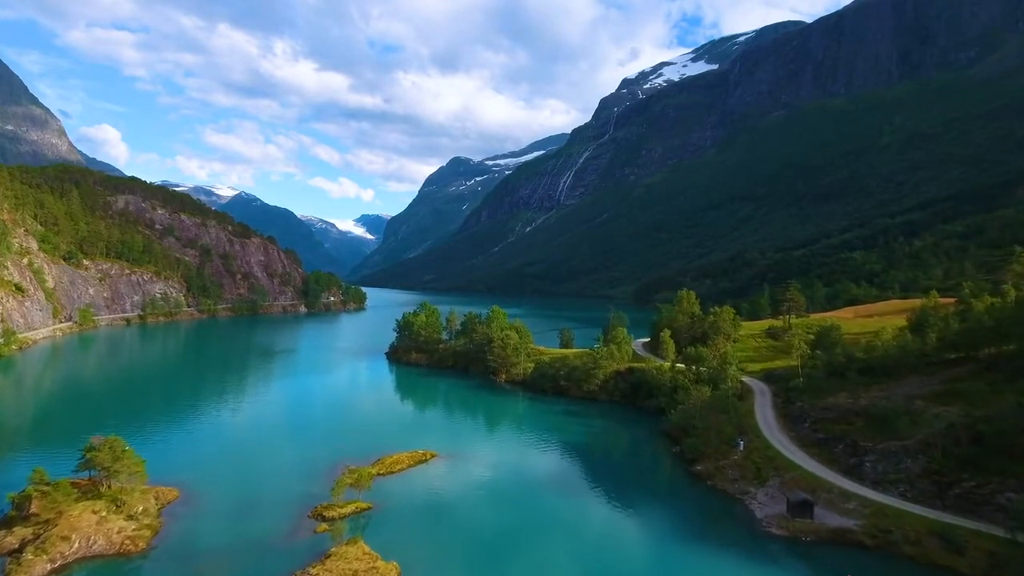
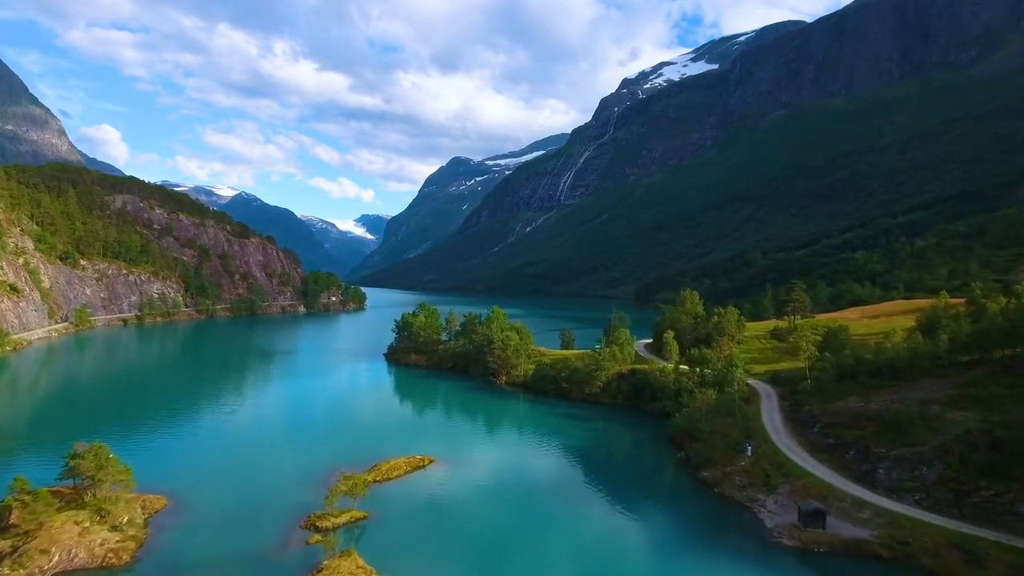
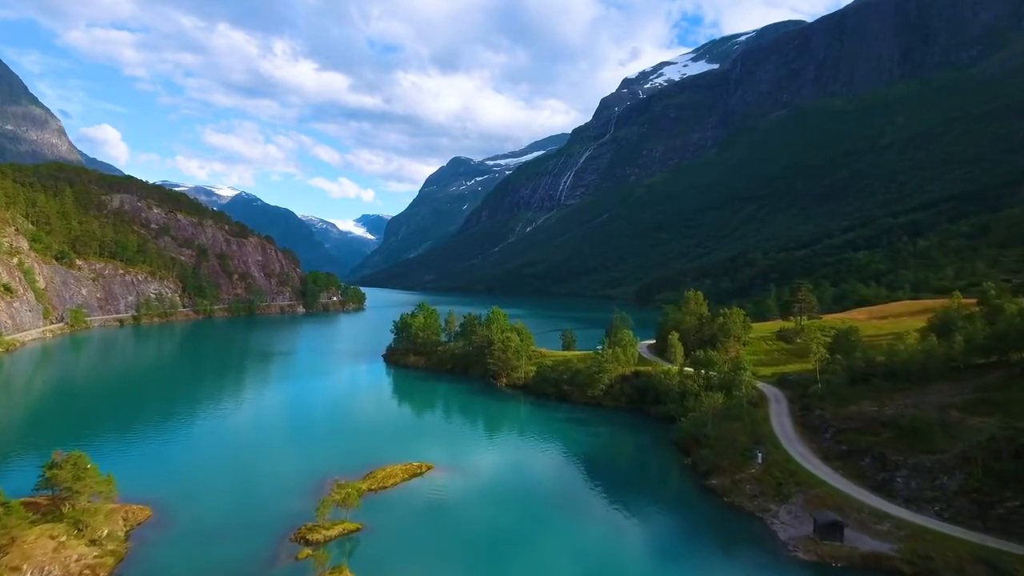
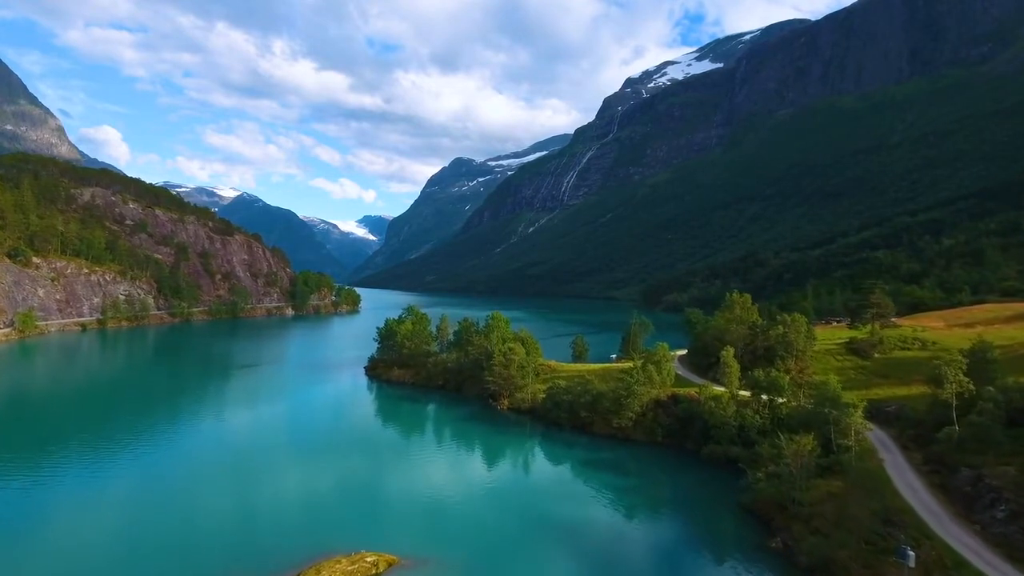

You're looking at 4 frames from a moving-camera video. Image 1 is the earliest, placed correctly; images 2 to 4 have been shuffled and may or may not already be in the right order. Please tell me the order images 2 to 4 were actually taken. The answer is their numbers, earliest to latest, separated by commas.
2, 3, 4
